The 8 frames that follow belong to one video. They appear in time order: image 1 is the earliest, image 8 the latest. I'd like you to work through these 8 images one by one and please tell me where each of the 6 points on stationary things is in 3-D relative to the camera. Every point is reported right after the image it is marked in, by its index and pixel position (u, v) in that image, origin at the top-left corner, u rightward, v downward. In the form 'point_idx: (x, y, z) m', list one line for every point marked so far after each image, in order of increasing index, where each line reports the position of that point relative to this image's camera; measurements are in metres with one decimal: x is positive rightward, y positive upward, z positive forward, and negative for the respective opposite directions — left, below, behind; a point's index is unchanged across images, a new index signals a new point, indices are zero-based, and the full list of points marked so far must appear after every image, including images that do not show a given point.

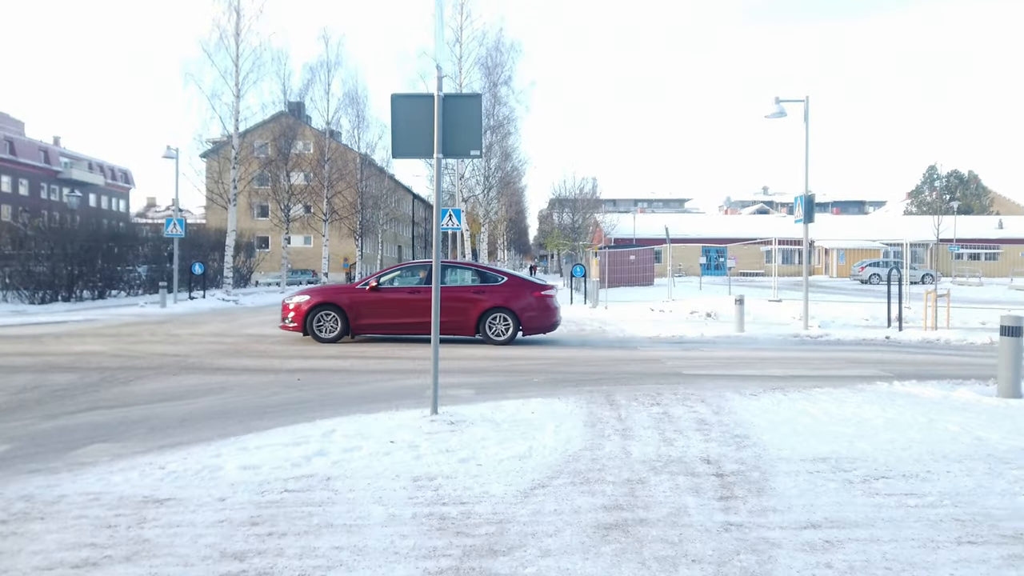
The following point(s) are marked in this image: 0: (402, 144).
0: (-1.0, +1.3, +6.5) m
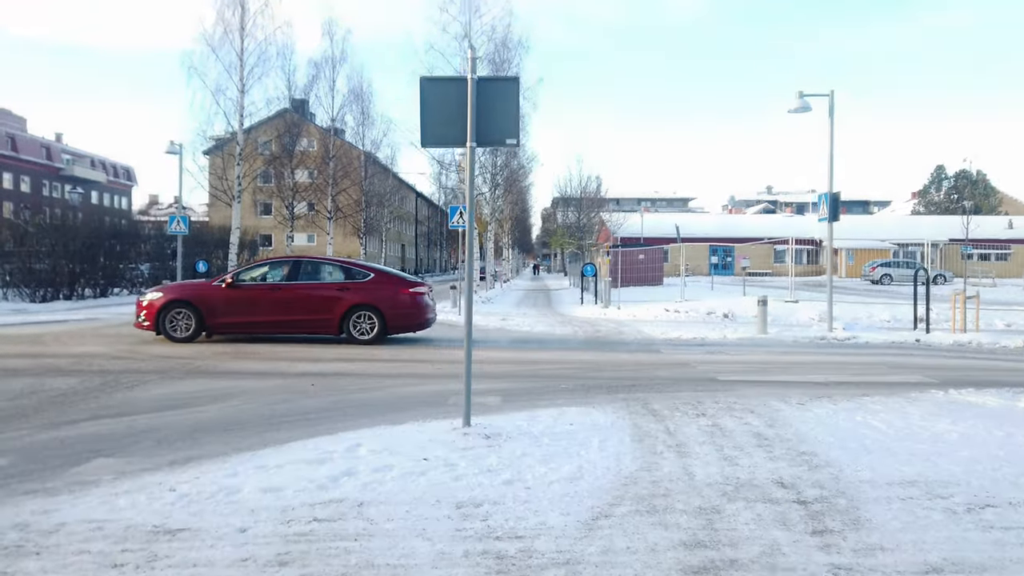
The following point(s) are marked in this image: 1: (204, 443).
0: (-0.6, +1.3, +6.0) m
1: (-2.4, -1.2, +5.8) m
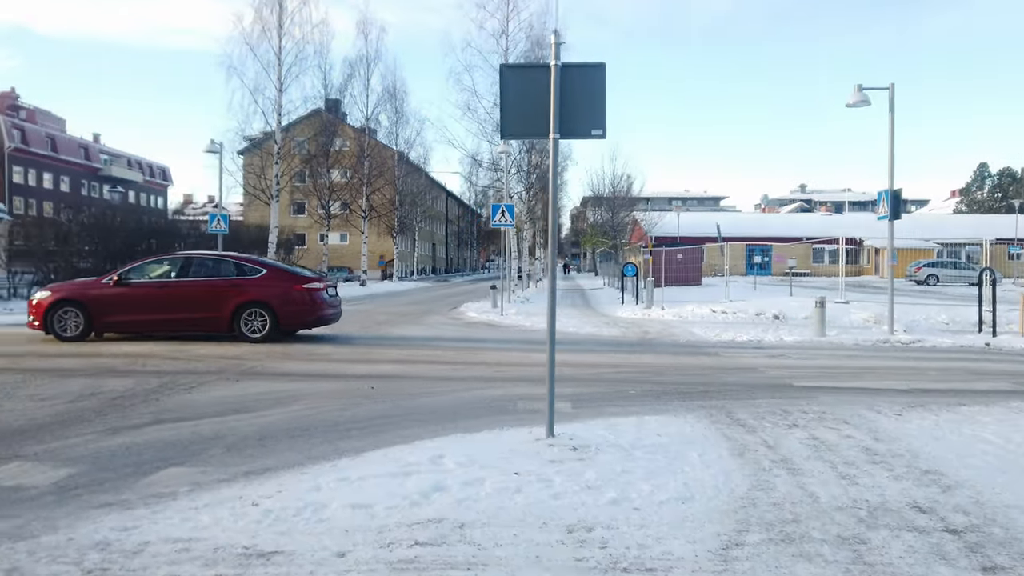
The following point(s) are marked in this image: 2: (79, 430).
0: (0.0, +1.2, +5.7) m
1: (-1.8, -1.2, +5.5) m
2: (-3.6, -1.2, +6.2) m
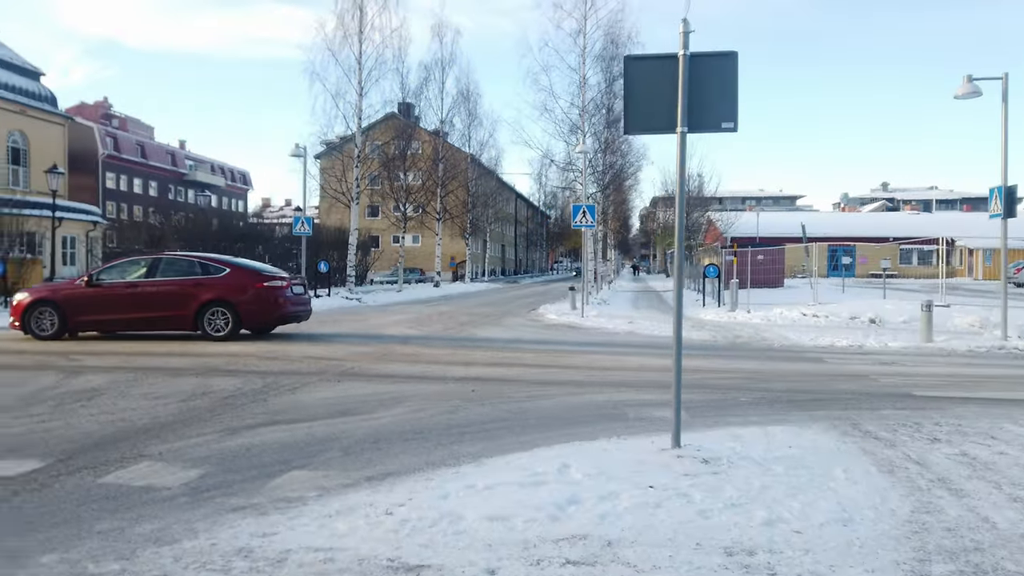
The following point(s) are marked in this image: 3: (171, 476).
0: (+0.9, +1.2, +5.4) m
1: (-0.9, -1.2, +5.4) m
2: (-2.7, -1.2, +6.3) m
3: (-2.2, -1.2, +4.9) m
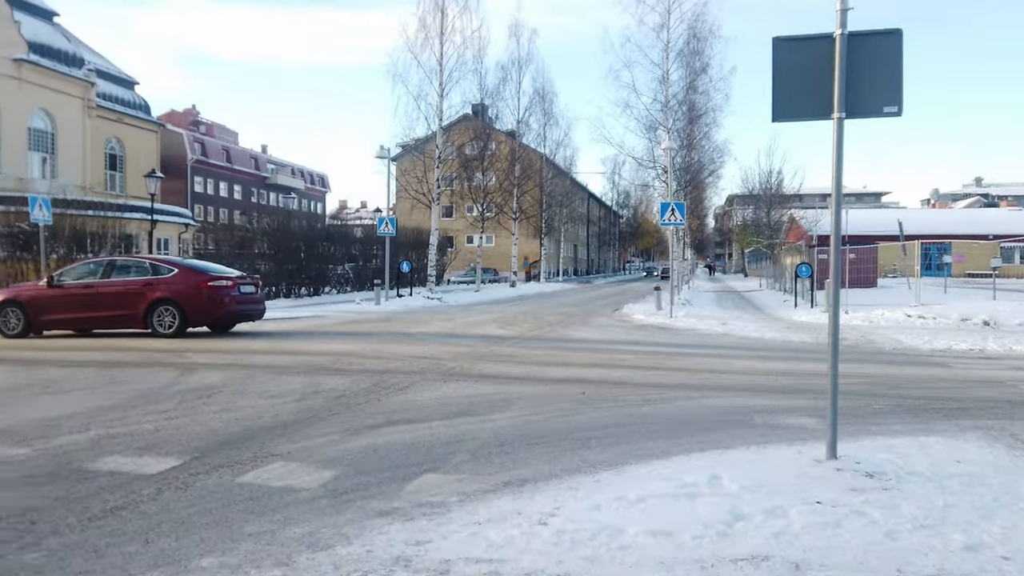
0: (+1.9, +1.2, +5.0) m
1: (+0.1, -1.2, +5.2) m
2: (-1.6, -1.2, +6.3) m
3: (-1.3, -1.2, +4.9) m
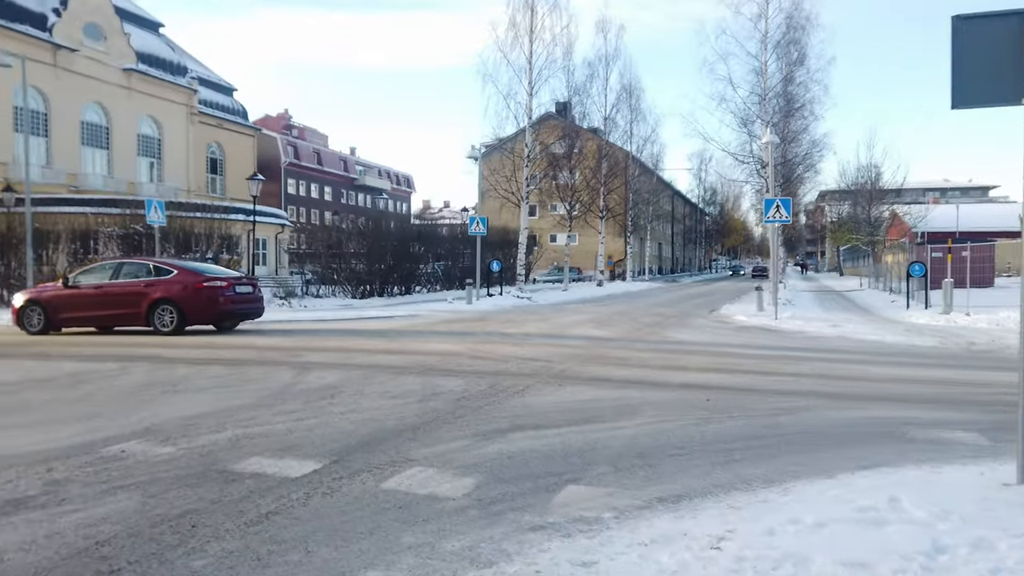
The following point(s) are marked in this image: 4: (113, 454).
0: (+2.8, +1.2, +4.6) m
1: (+1.0, -1.2, +5.0) m
2: (-0.5, -1.2, +6.1) m
3: (-0.4, -1.2, +4.7) m
4: (-2.9, -1.2, +5.4) m
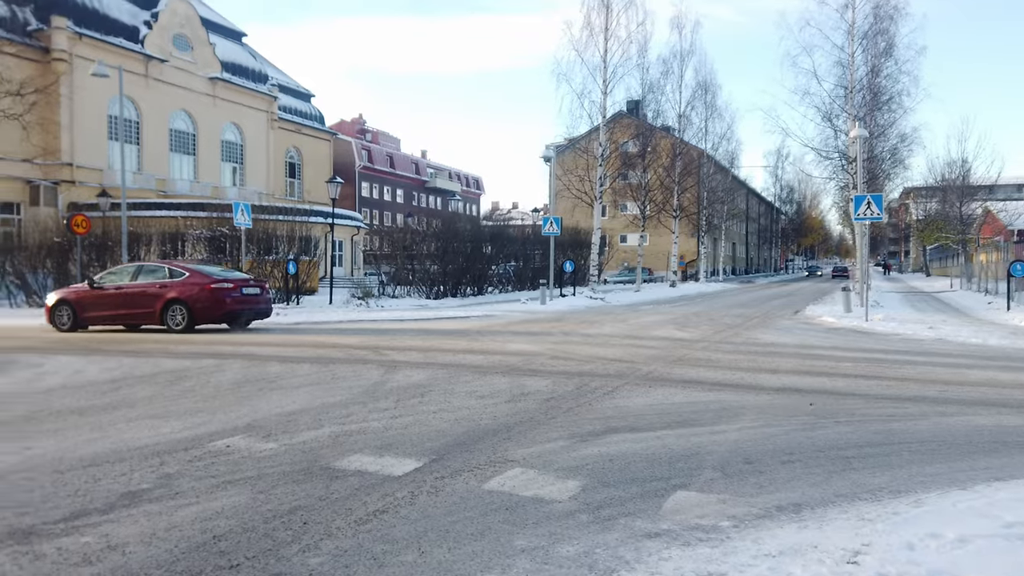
0: (+3.4, +1.2, +4.2) m
1: (+1.7, -1.2, +4.7) m
2: (+0.3, -1.2, +6.0) m
3: (+0.3, -1.2, +4.6) m
4: (-2.2, -1.2, +5.5) m
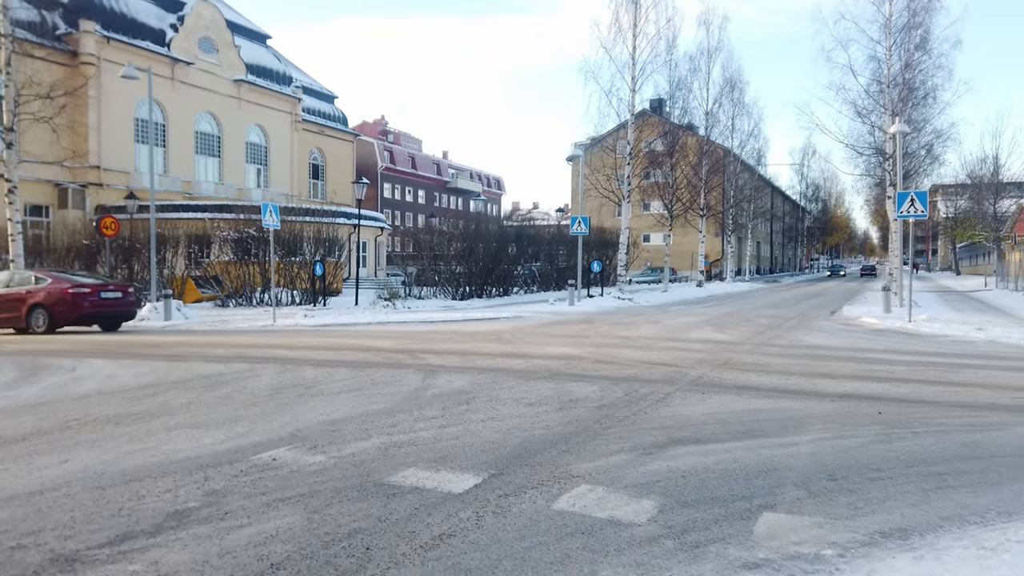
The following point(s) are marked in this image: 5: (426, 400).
0: (+3.8, +1.2, +3.7) m
1: (+2.1, -1.2, +4.3) m
2: (+0.7, -1.2, +5.7) m
3: (+0.7, -1.3, +4.3) m
4: (-1.7, -1.2, +5.2) m
5: (-0.9, -1.1, +7.7) m
